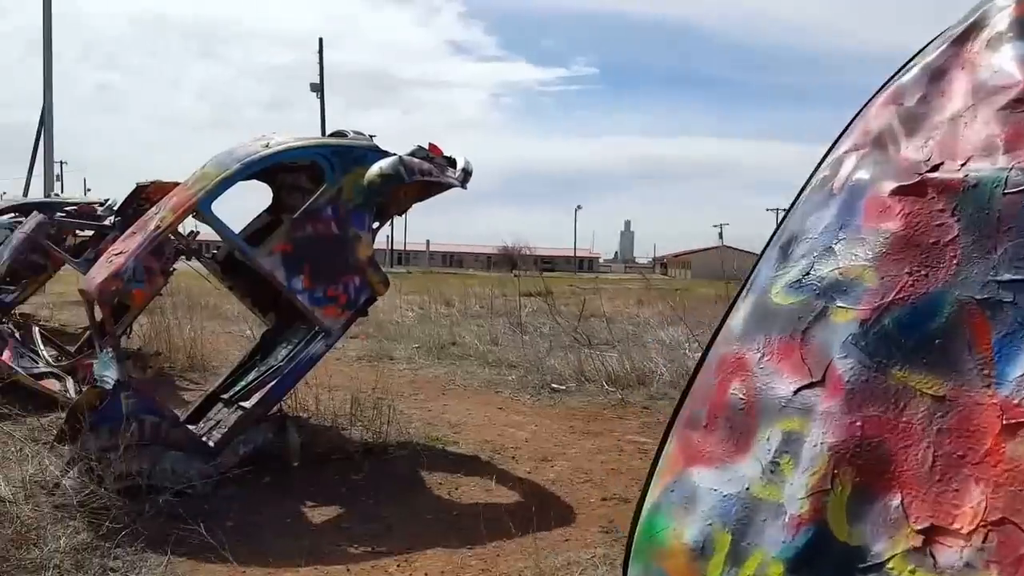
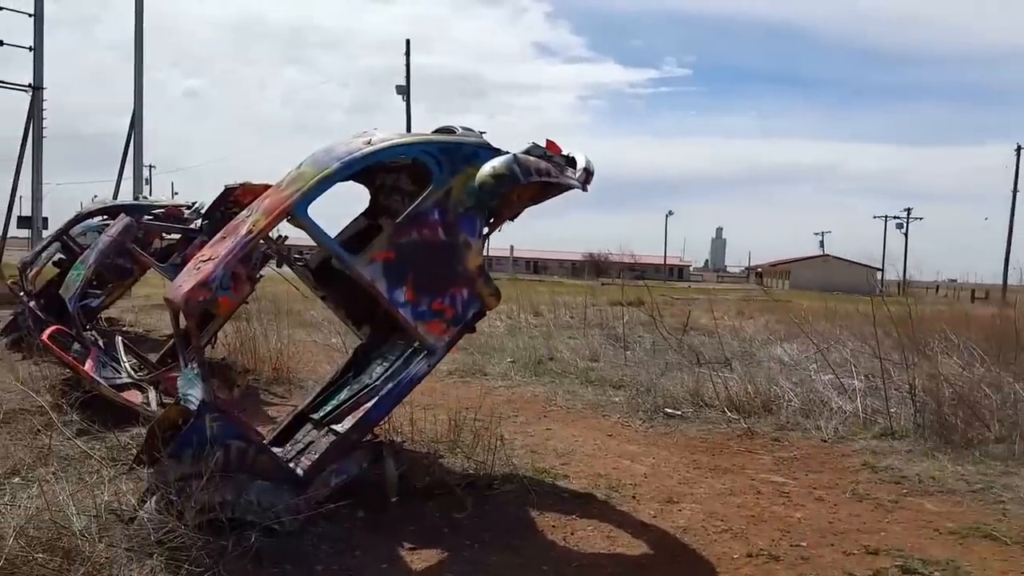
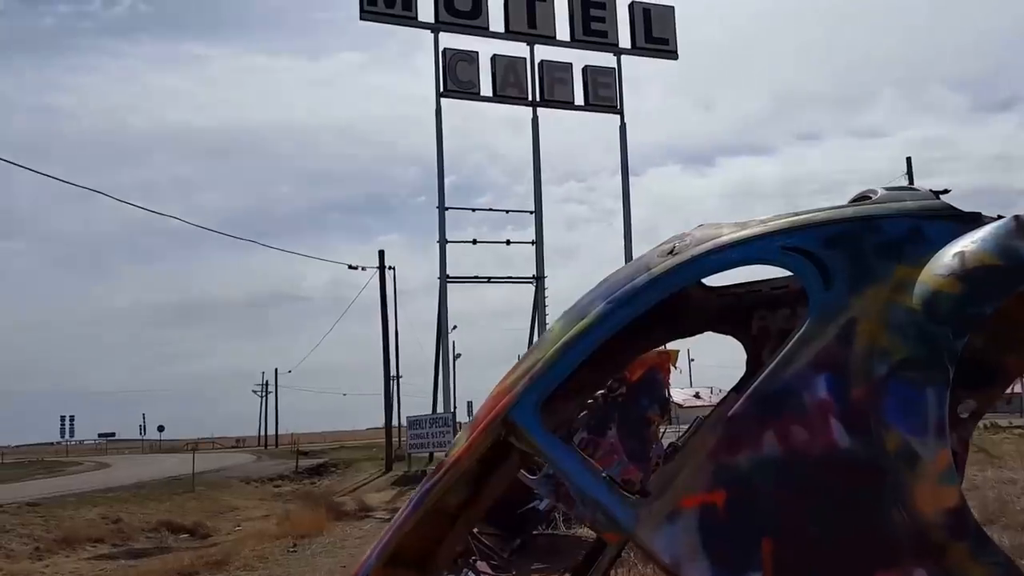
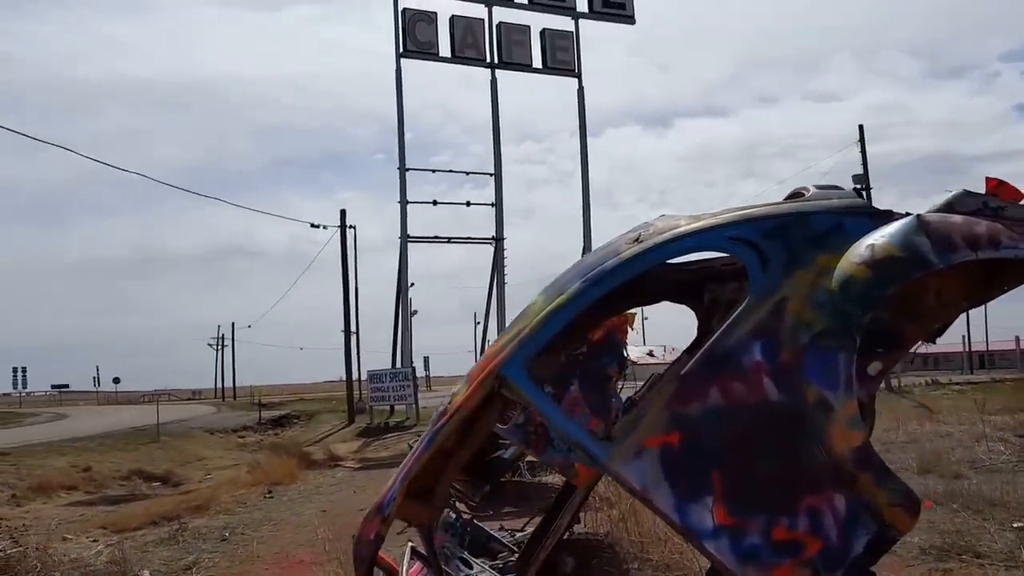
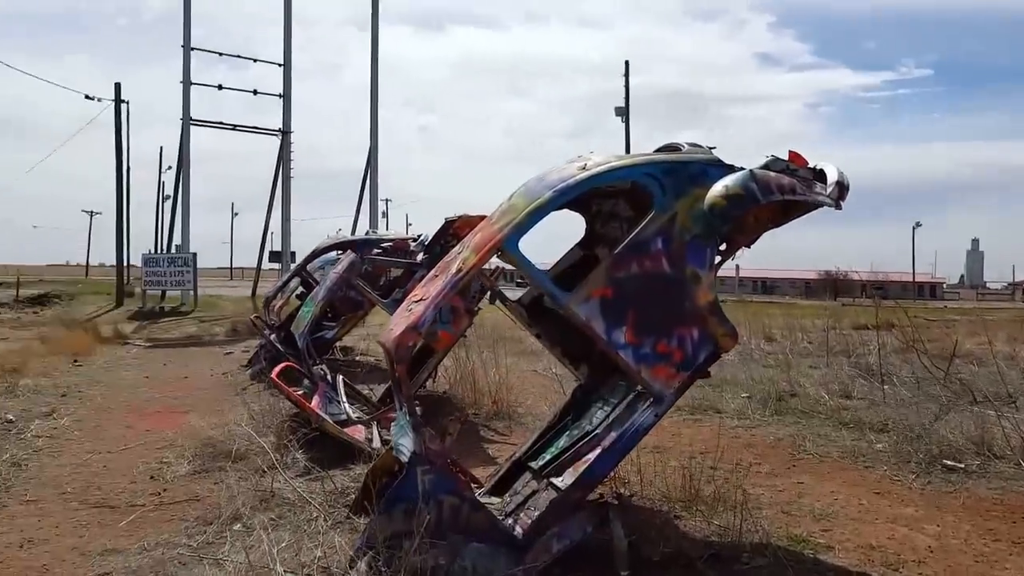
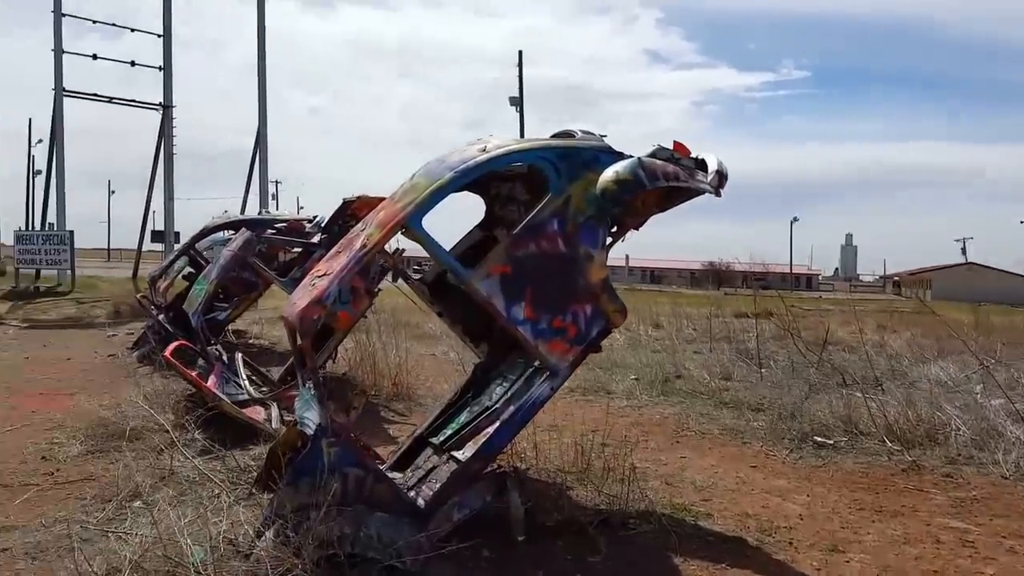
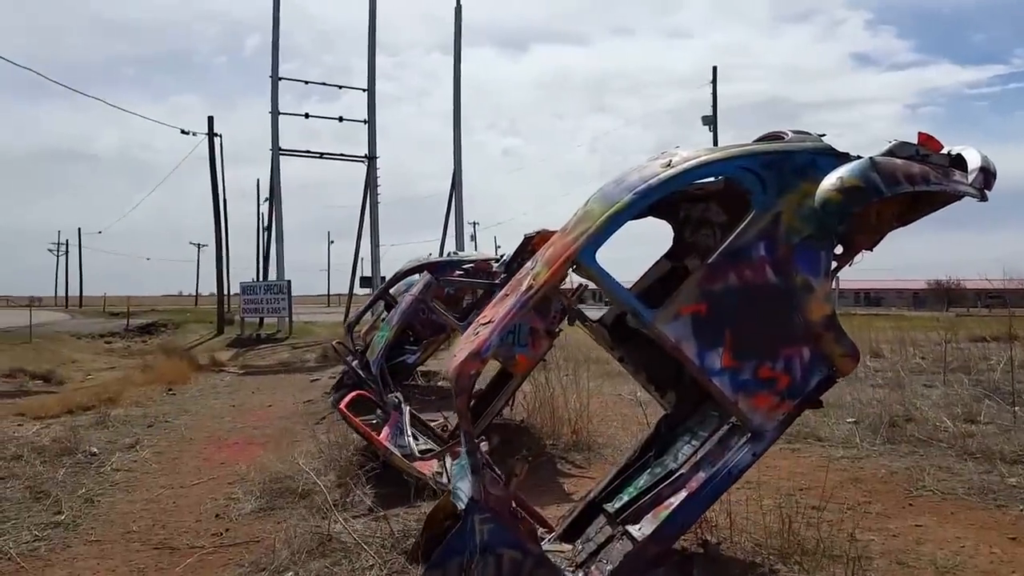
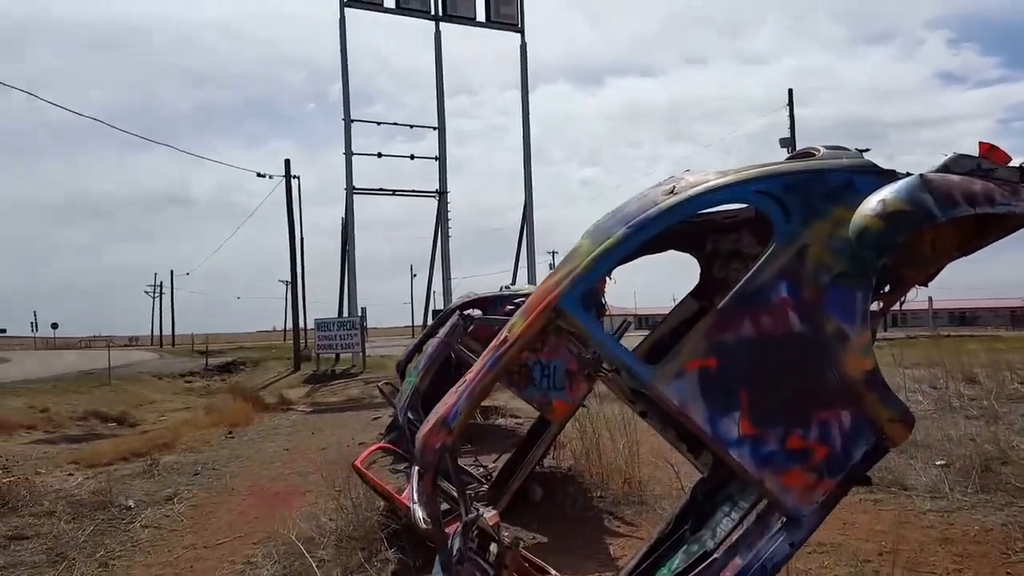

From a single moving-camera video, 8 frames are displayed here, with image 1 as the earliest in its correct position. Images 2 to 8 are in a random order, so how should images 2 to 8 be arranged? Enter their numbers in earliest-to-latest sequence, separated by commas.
2, 6, 5, 7, 8, 4, 3
